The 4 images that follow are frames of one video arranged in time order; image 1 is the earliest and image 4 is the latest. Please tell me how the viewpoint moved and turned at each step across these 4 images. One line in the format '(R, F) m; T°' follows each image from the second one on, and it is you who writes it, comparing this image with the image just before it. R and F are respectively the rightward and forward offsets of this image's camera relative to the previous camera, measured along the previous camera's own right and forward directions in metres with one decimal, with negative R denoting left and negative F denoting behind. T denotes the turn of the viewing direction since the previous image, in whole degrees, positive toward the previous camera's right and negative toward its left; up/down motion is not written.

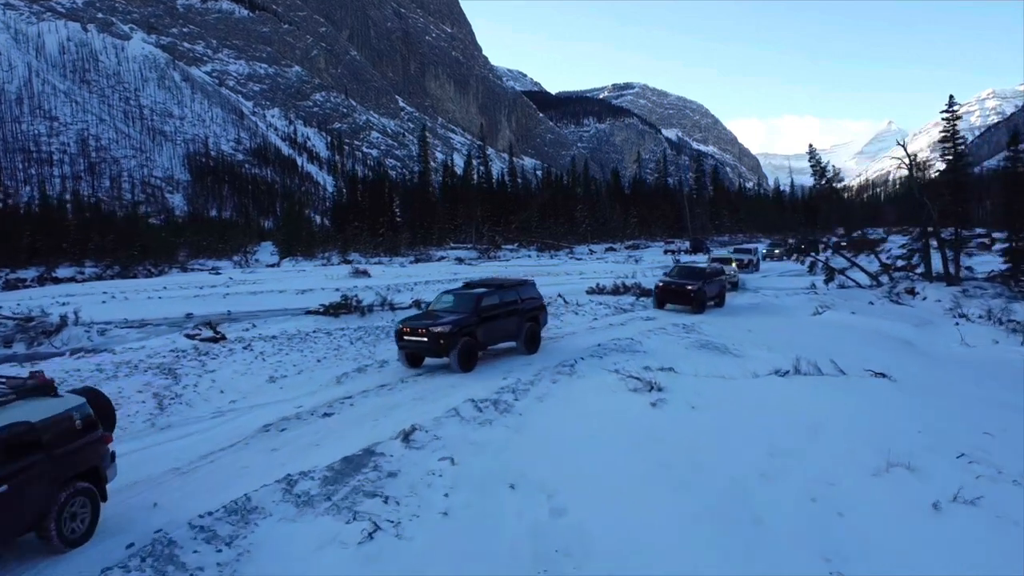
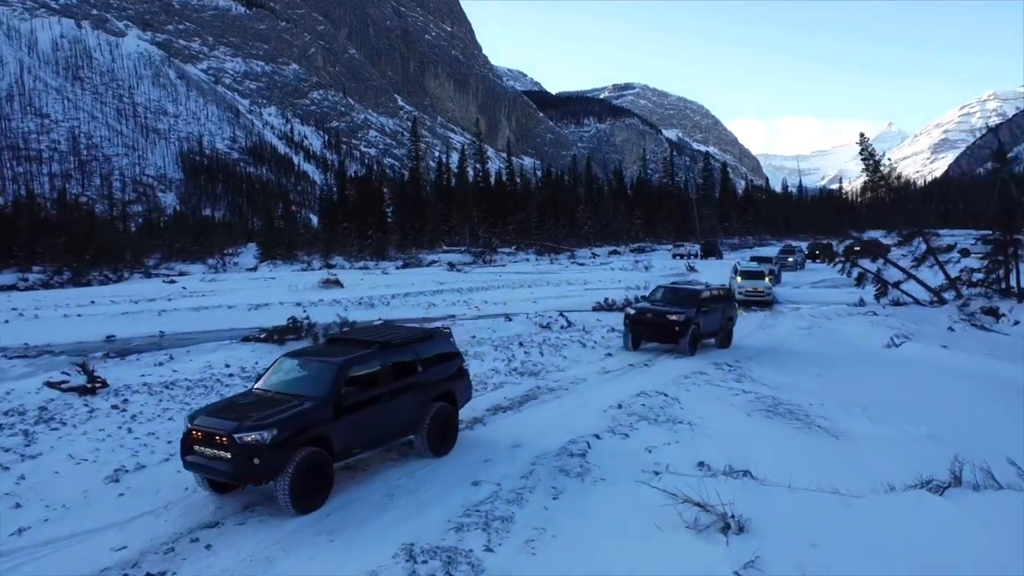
(+0.2, +4.7) m; 0°
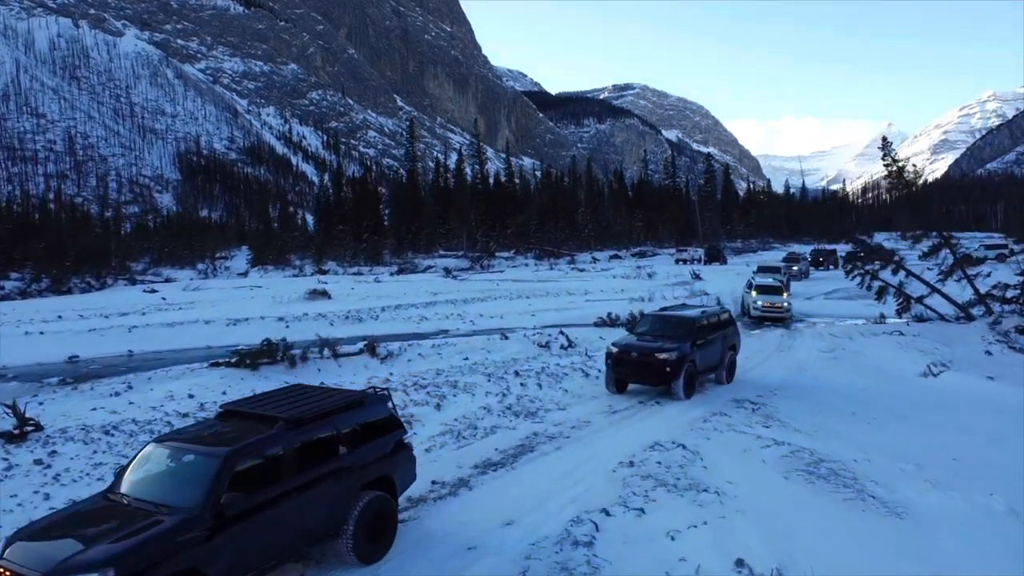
(+0.1, +1.7) m; 0°
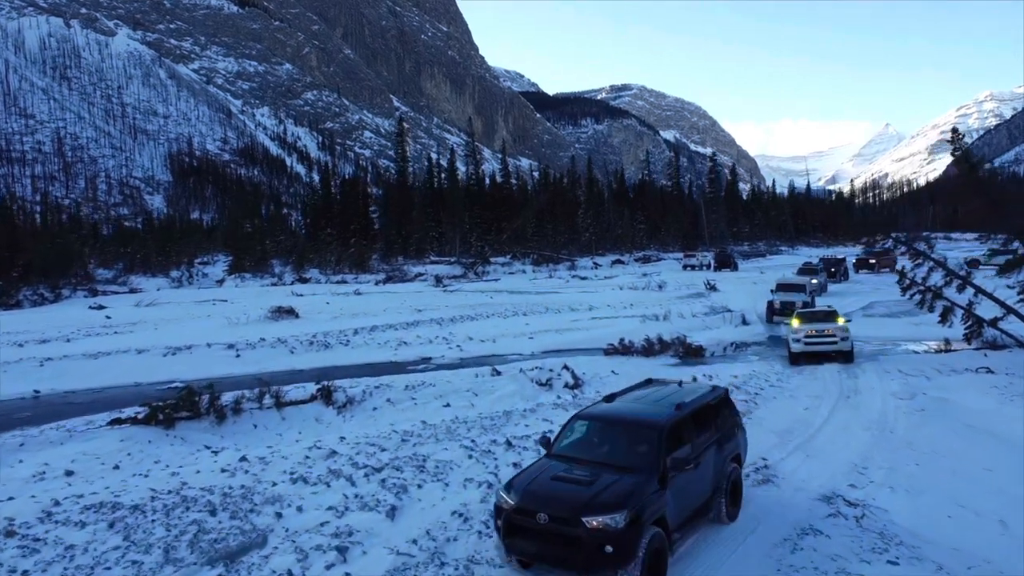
(+0.1, +3.9) m; 0°
